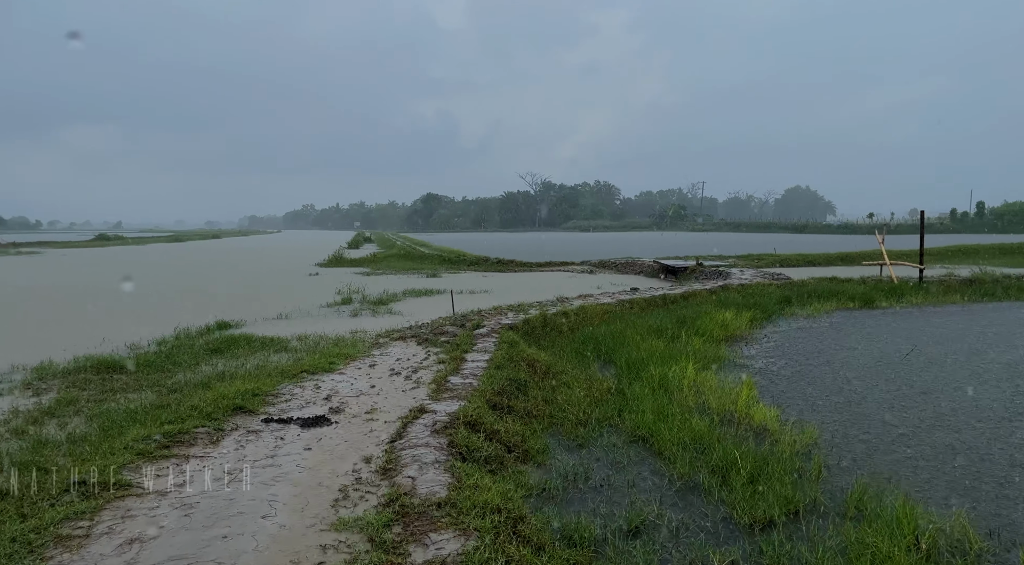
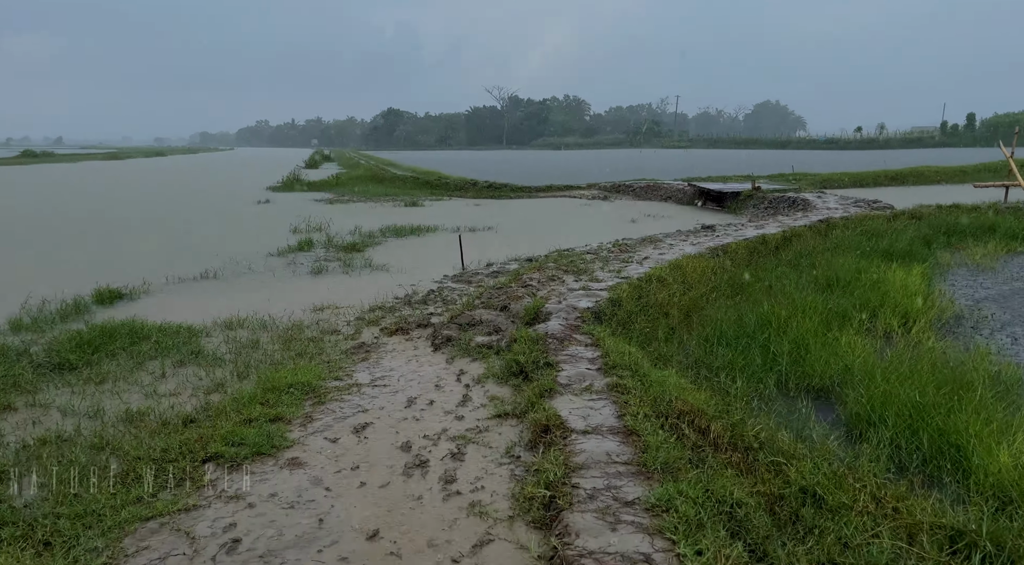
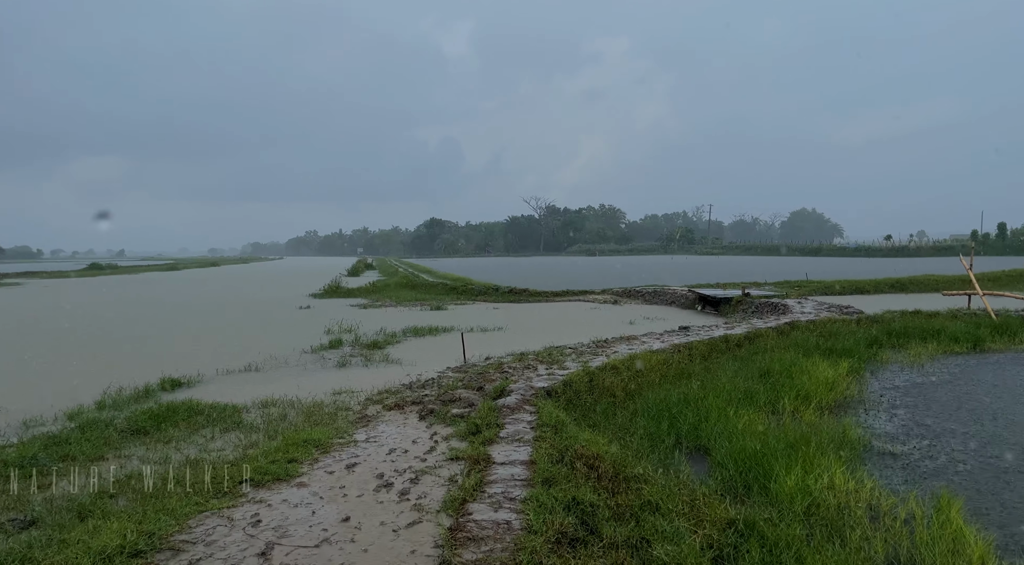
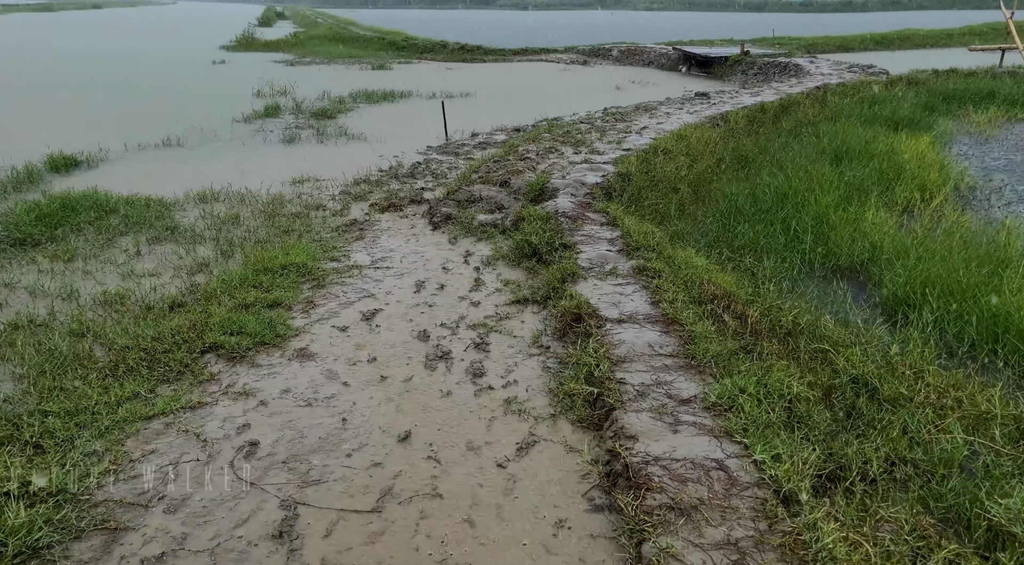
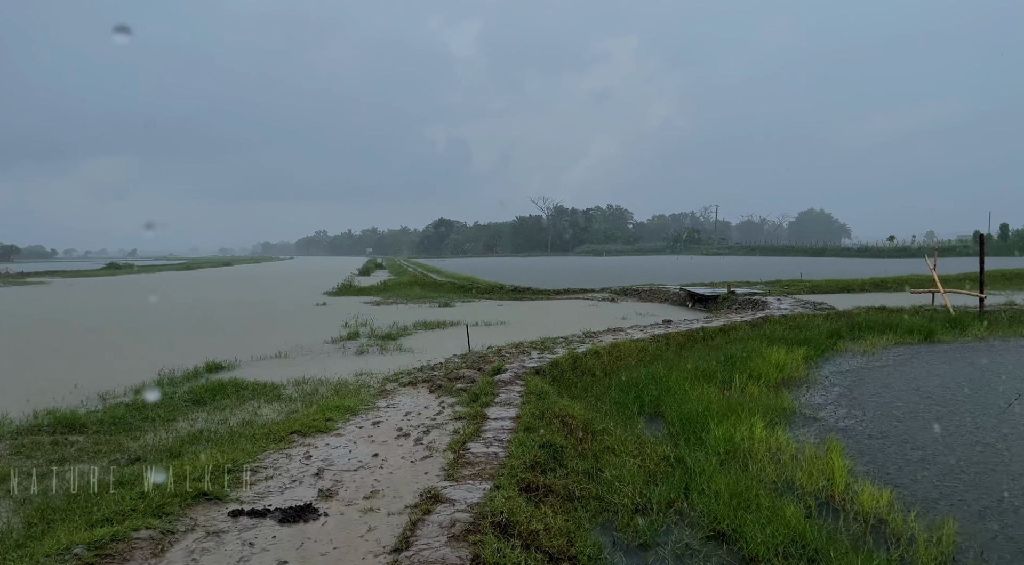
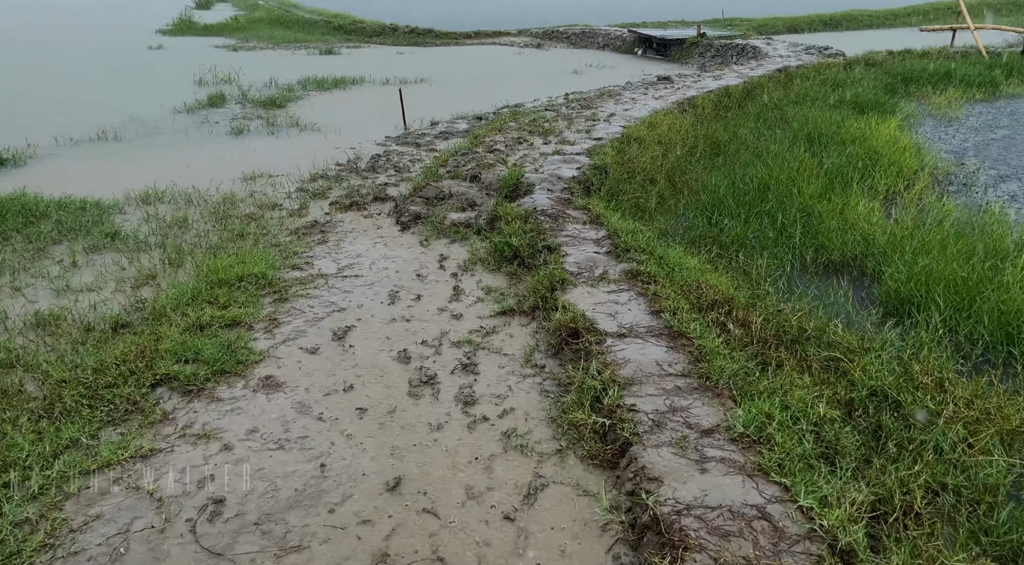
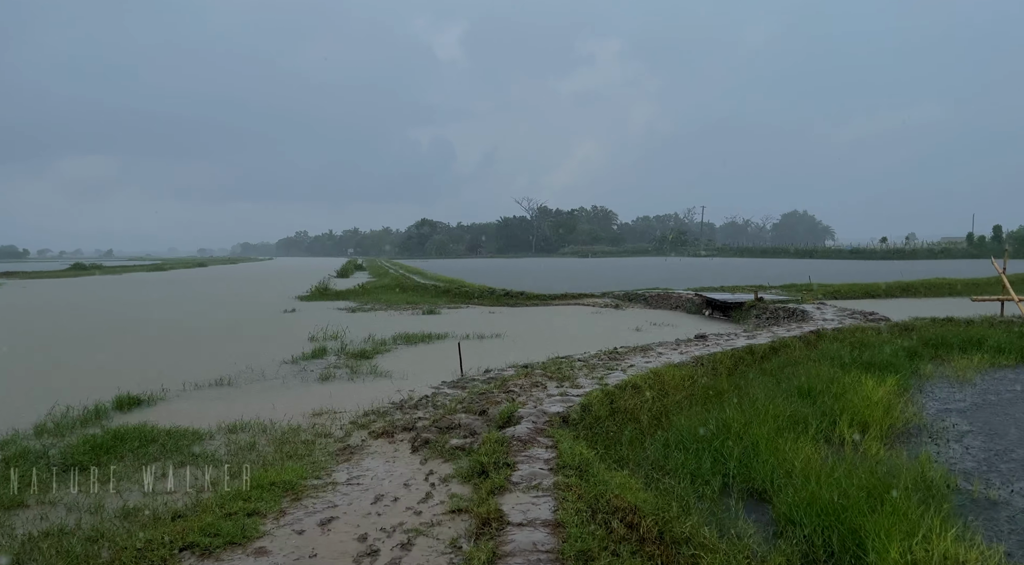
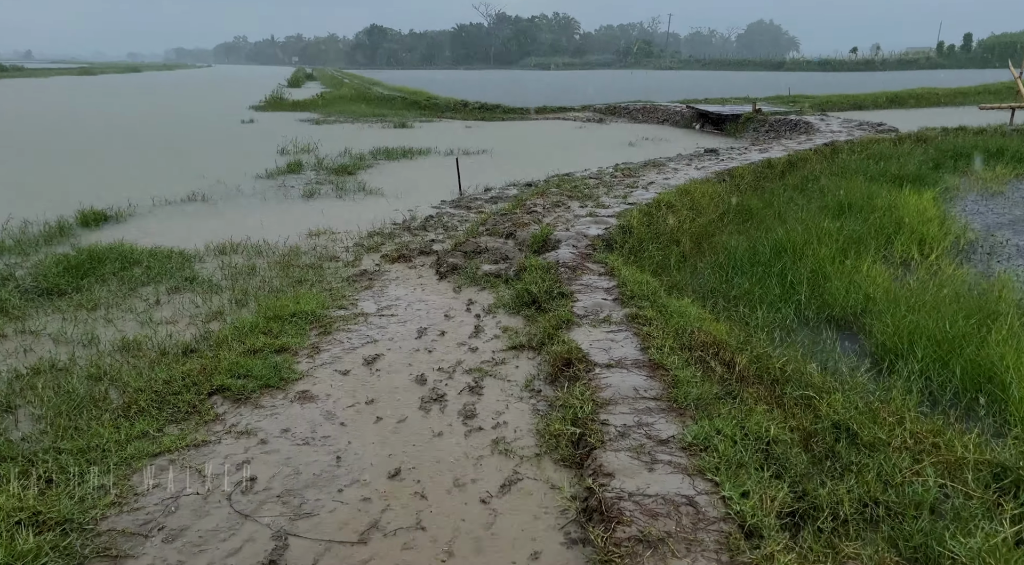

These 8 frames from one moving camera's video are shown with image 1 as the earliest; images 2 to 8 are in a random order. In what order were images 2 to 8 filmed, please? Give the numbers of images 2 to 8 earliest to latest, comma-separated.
5, 3, 7, 2, 8, 4, 6
